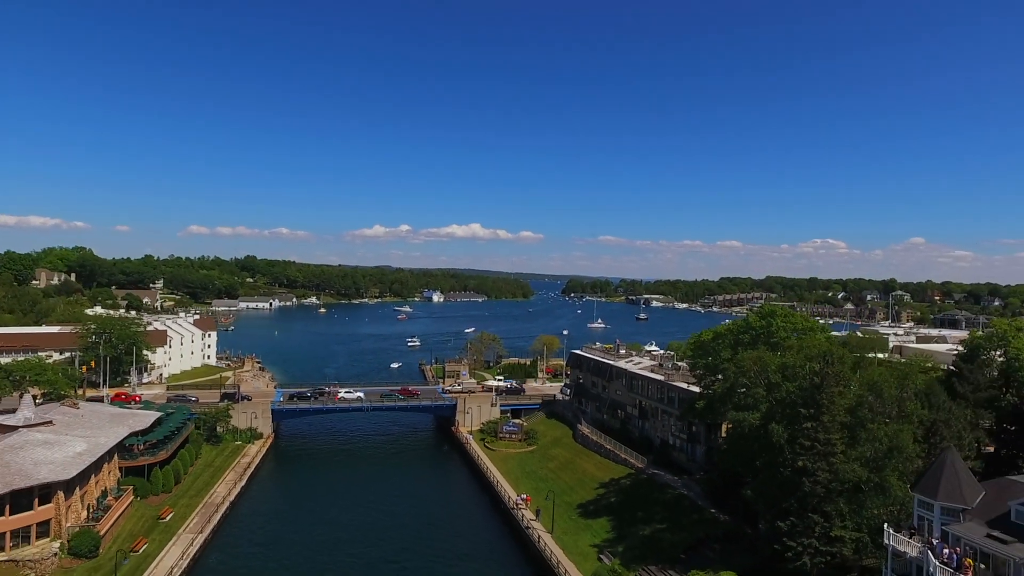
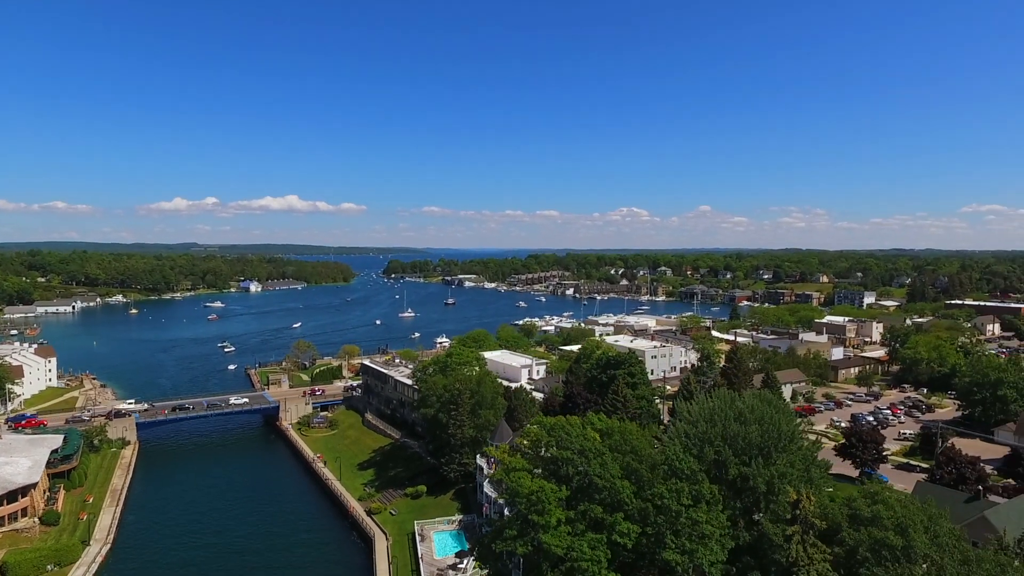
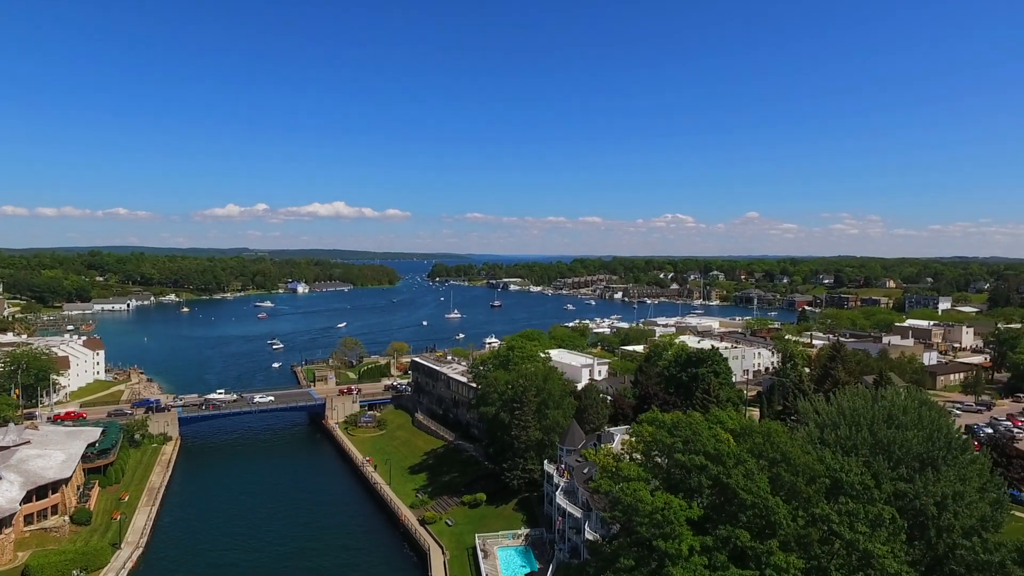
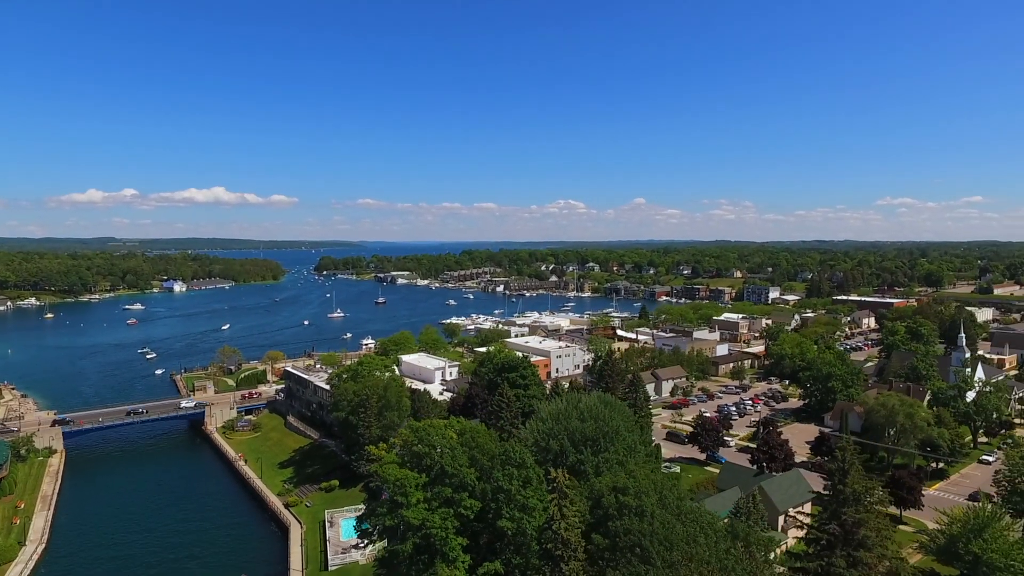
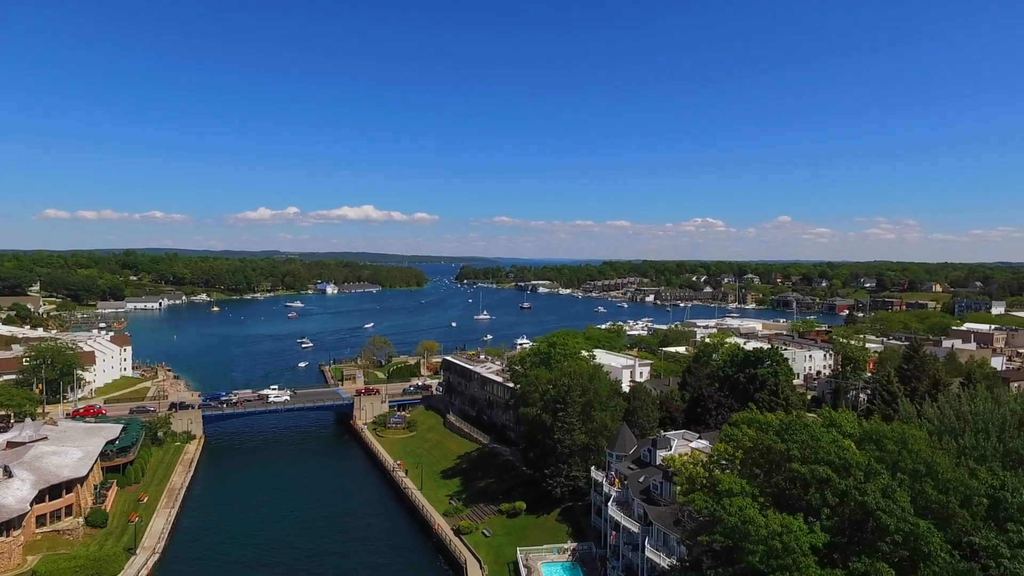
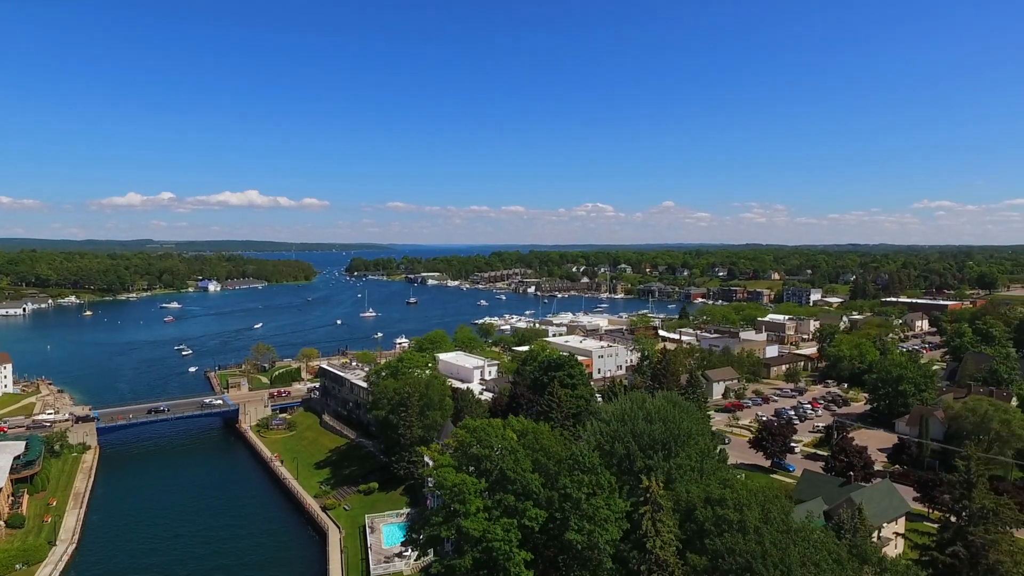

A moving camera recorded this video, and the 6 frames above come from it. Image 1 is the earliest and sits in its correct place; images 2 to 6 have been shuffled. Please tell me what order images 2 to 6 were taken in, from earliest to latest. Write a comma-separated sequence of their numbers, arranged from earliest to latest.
5, 3, 2, 6, 4
